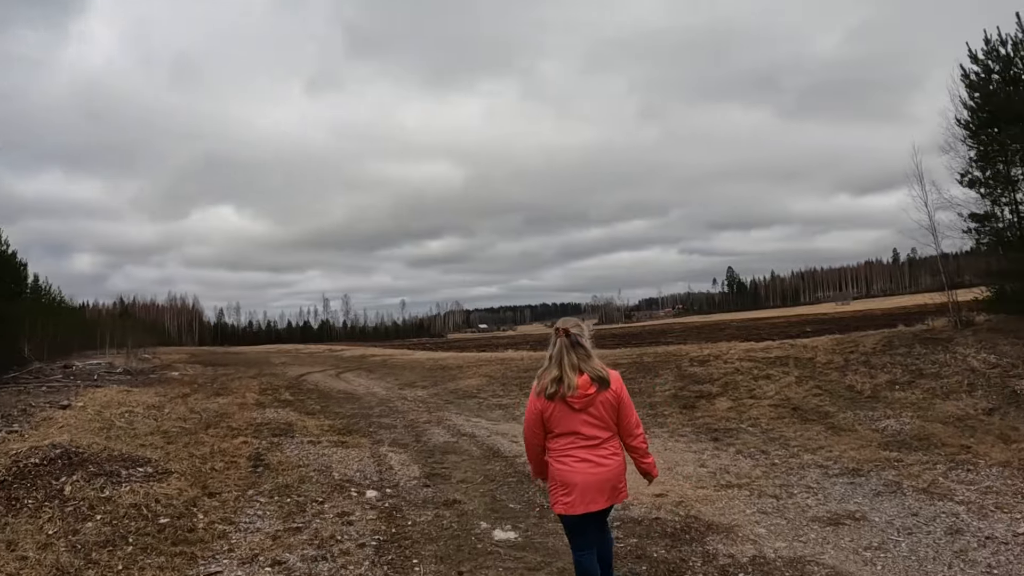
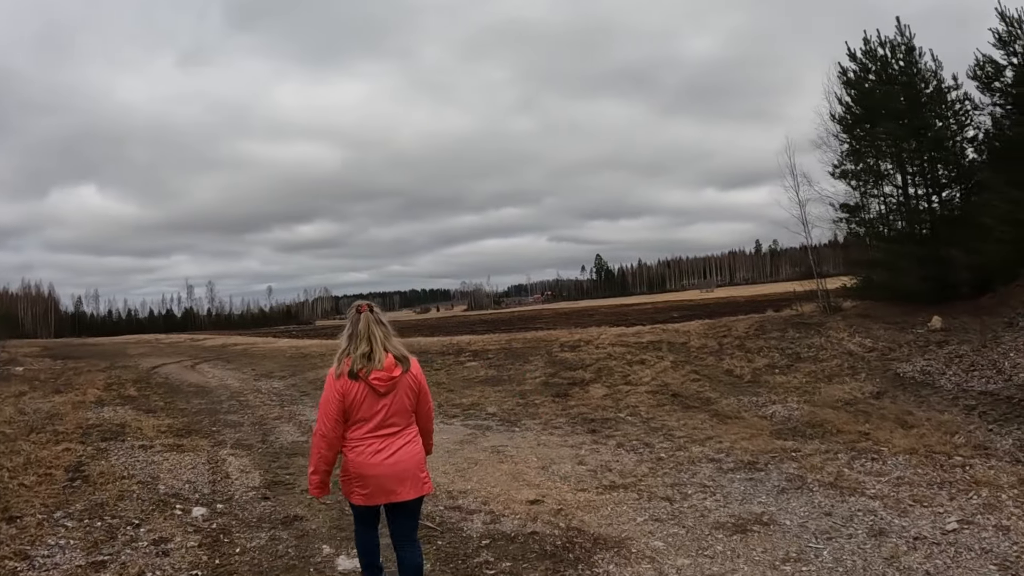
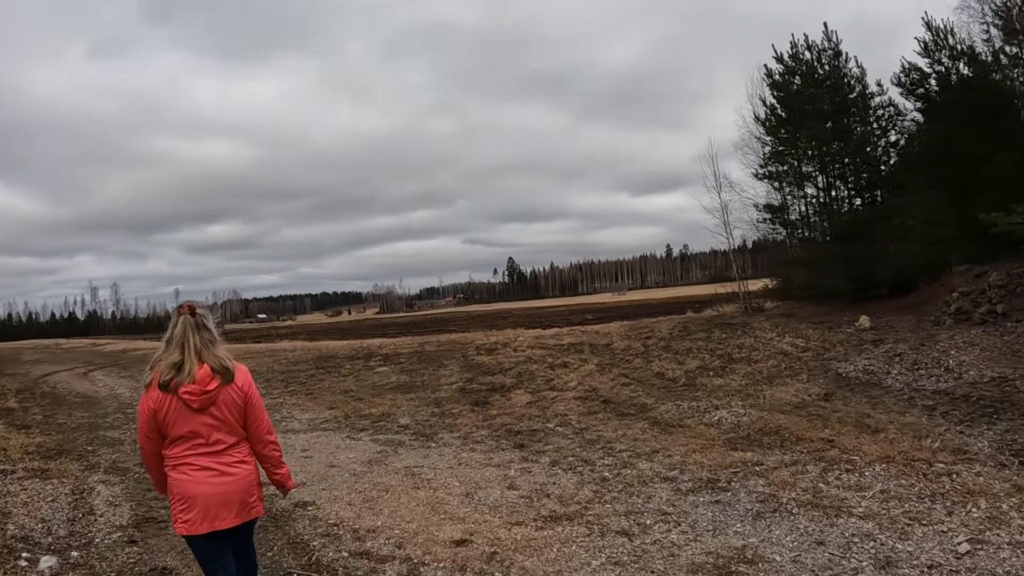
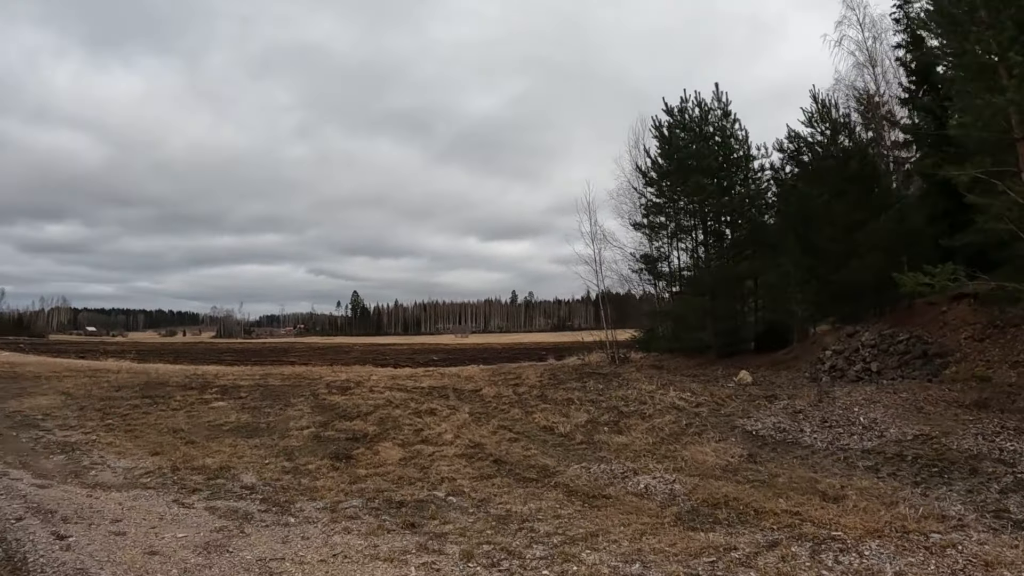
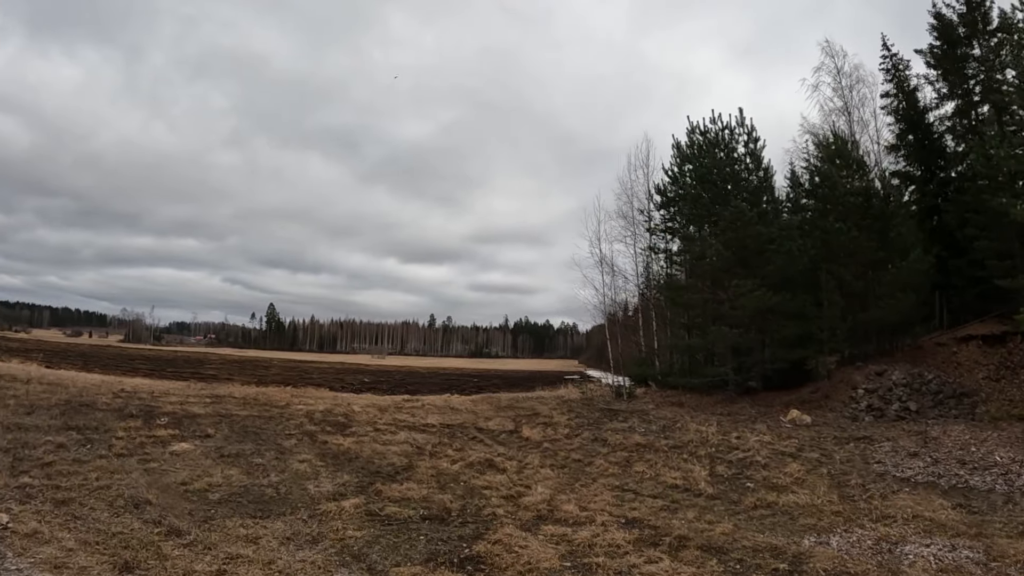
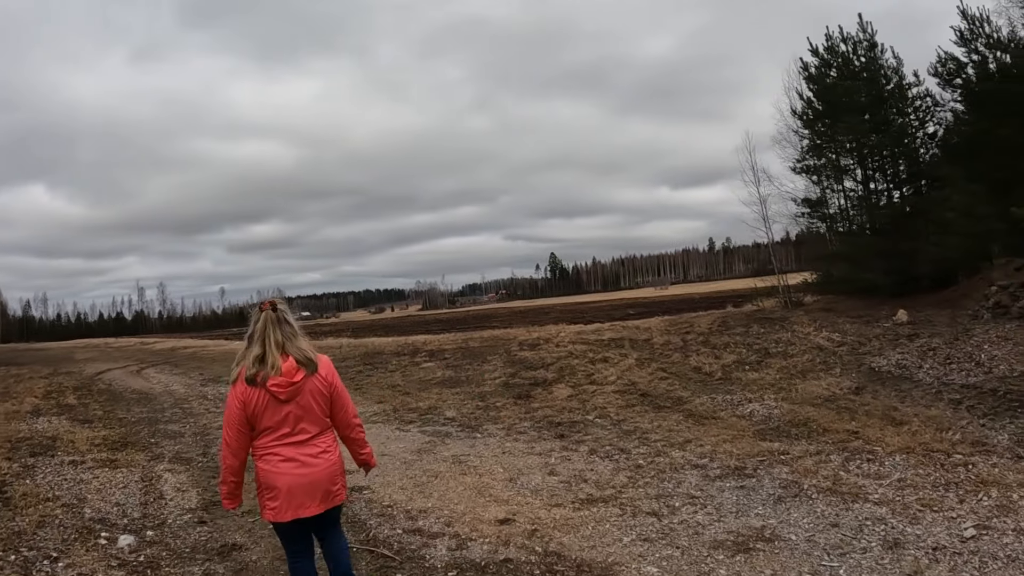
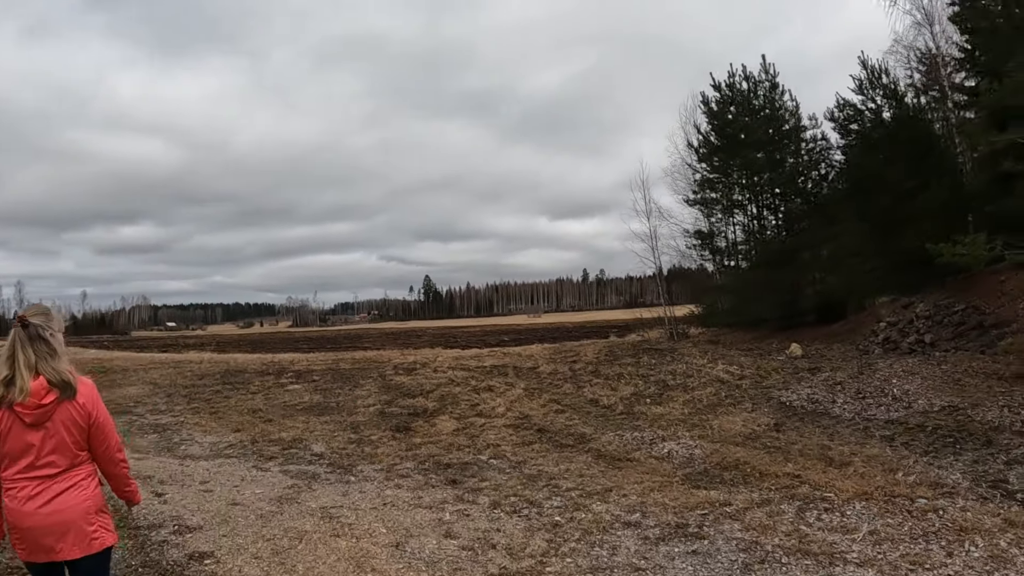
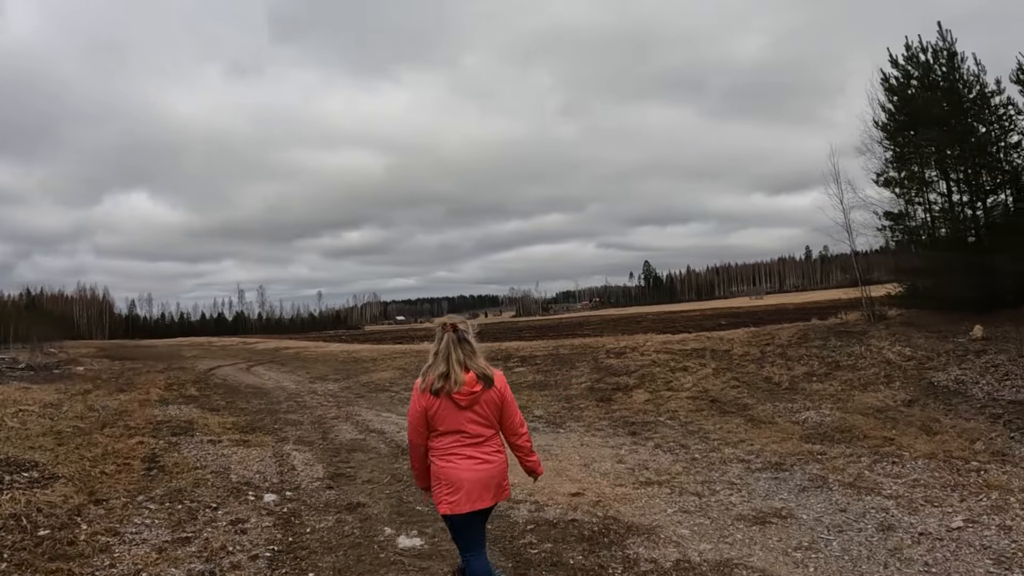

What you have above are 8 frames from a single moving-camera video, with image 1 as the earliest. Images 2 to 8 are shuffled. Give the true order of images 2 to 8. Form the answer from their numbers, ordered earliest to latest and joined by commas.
8, 2, 6, 3, 7, 4, 5
